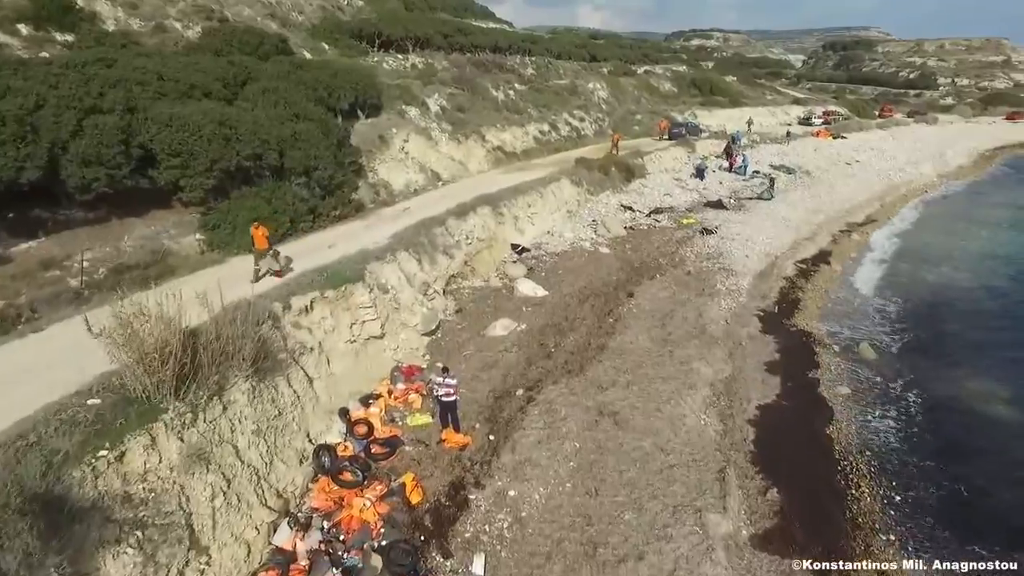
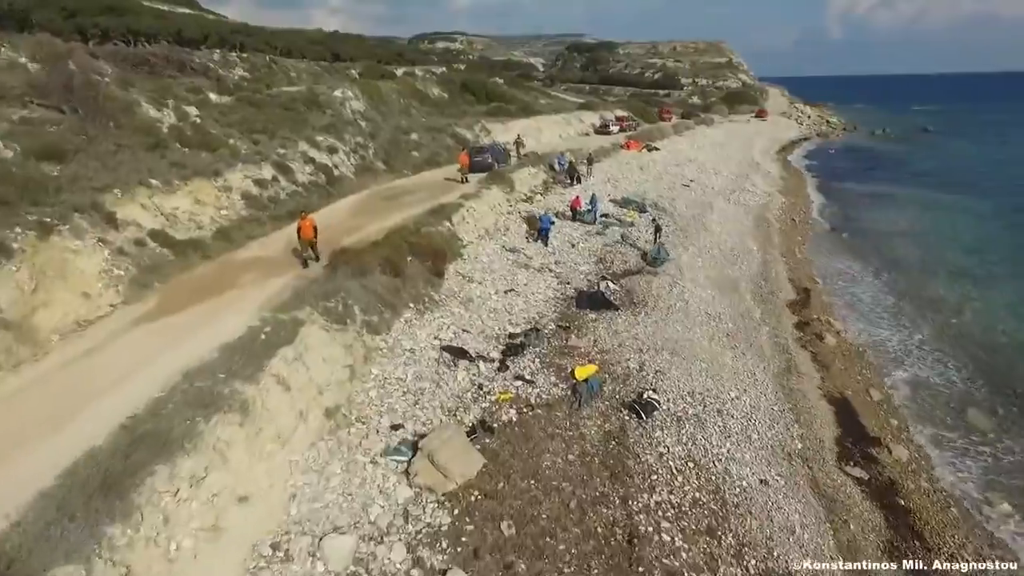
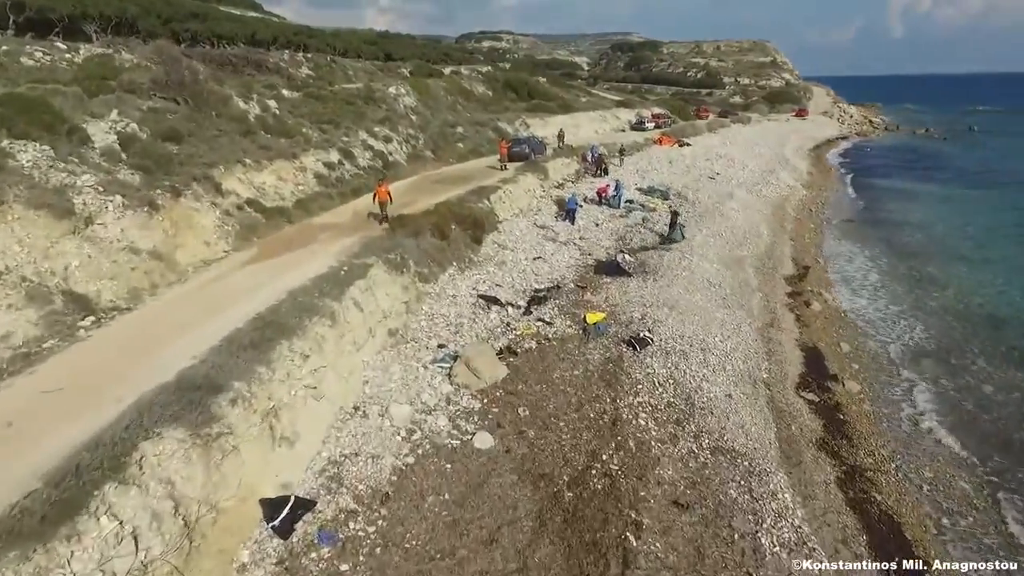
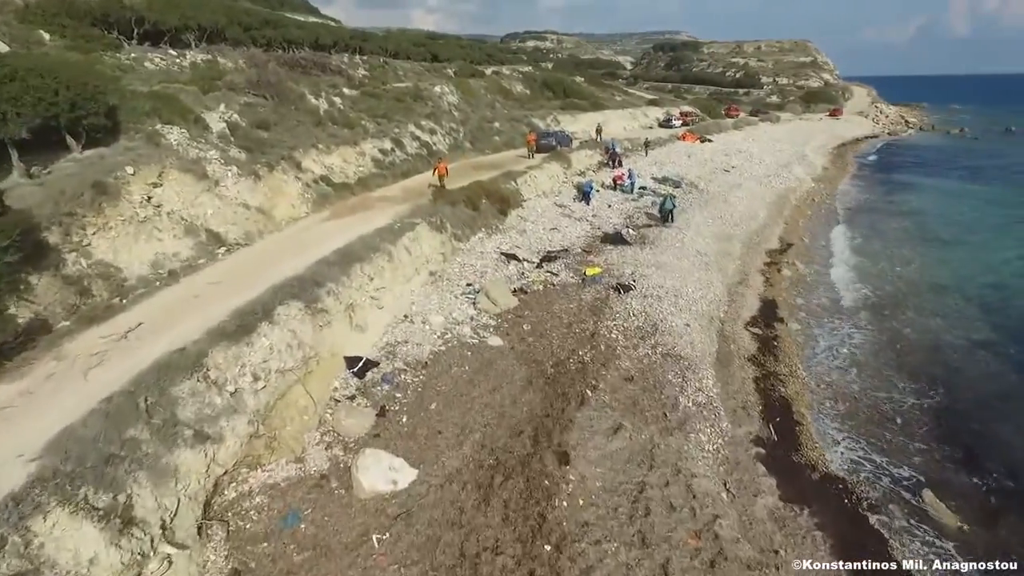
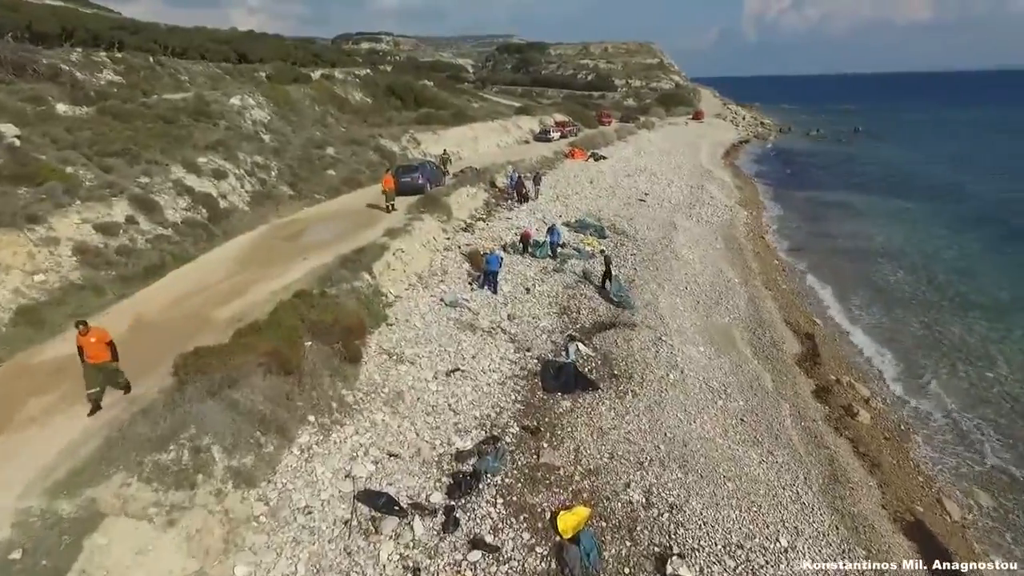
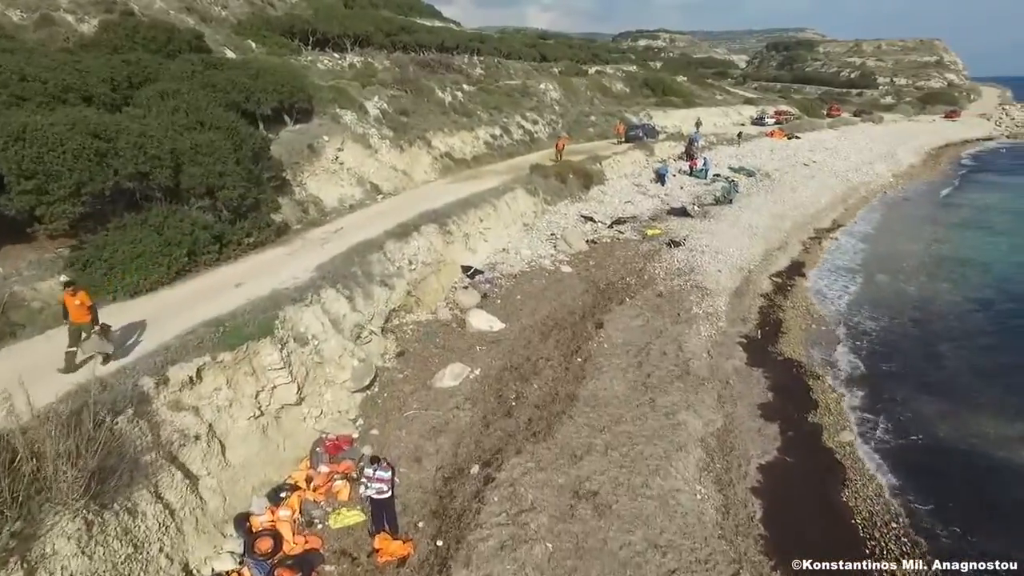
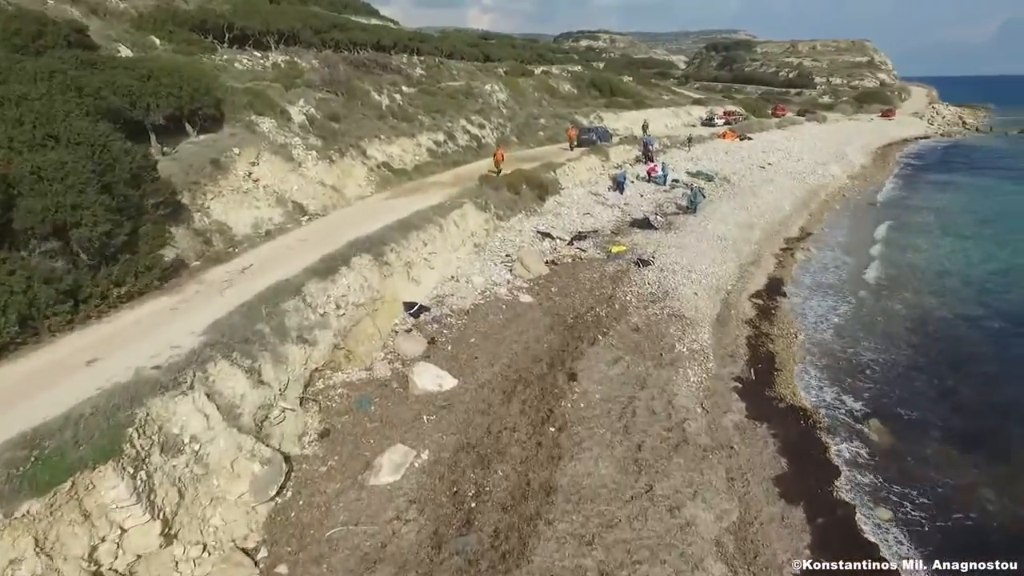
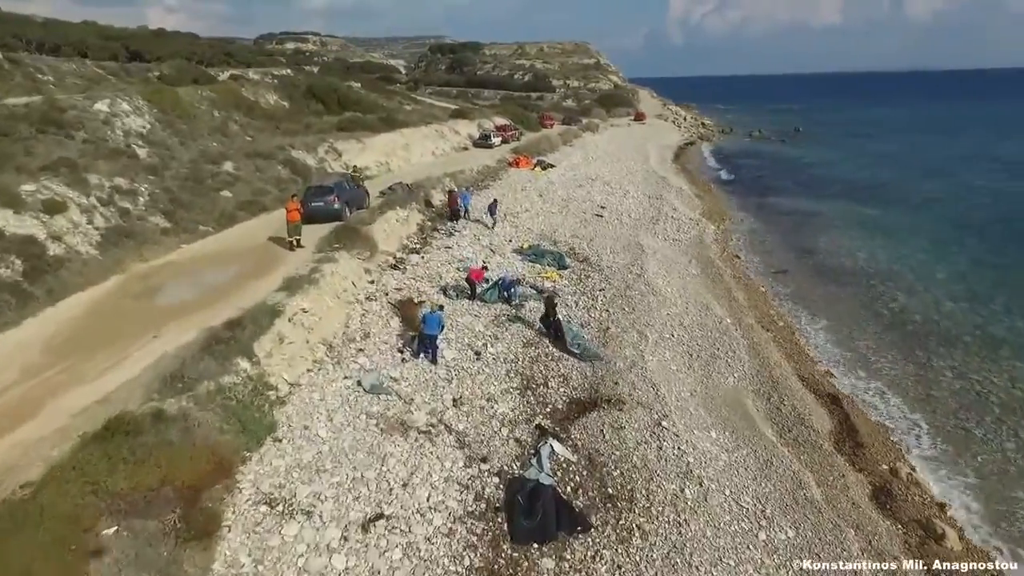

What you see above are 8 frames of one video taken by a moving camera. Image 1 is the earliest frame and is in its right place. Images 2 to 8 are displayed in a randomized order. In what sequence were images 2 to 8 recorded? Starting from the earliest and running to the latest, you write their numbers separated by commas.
6, 7, 4, 3, 2, 5, 8
